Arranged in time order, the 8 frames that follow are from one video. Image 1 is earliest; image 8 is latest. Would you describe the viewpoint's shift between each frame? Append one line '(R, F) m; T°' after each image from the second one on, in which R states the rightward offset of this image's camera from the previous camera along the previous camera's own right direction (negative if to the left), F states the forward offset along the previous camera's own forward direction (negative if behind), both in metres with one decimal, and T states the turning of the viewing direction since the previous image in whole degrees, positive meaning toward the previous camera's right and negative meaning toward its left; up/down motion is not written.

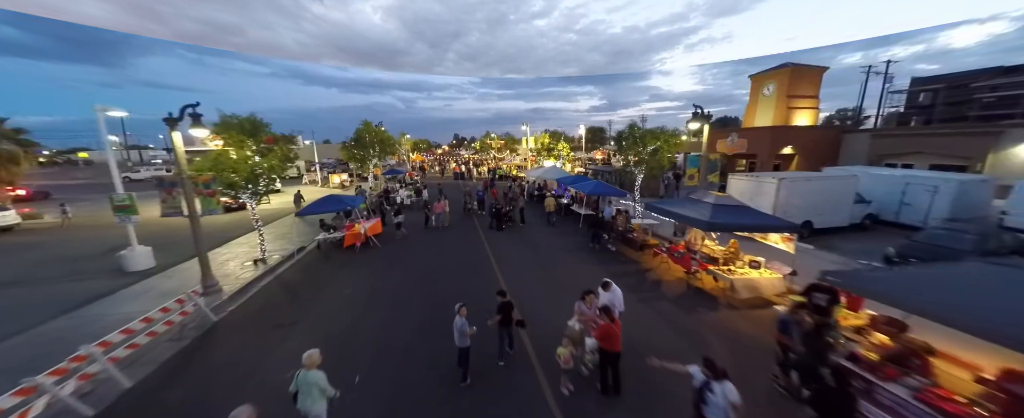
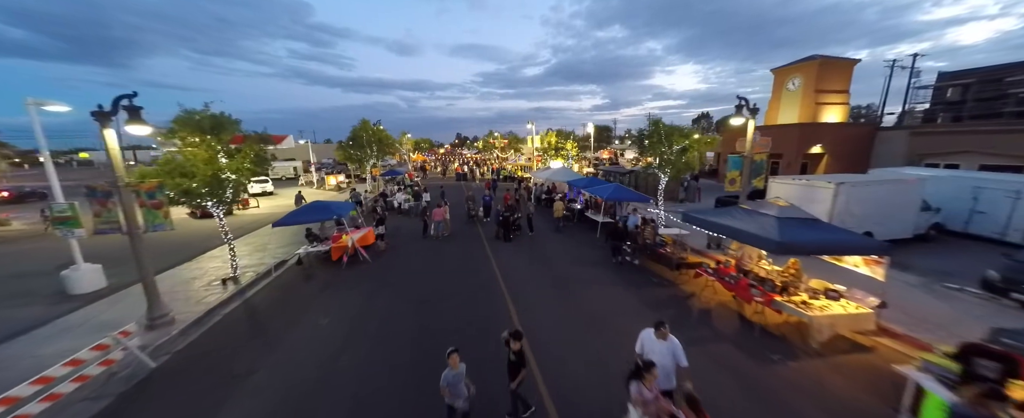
(-0.3, +1.5) m; 0°
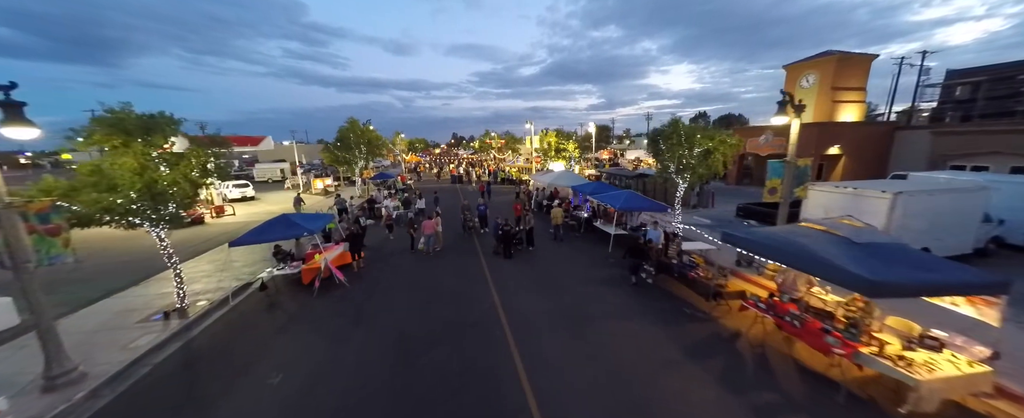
(-0.1, +1.4) m; +1°
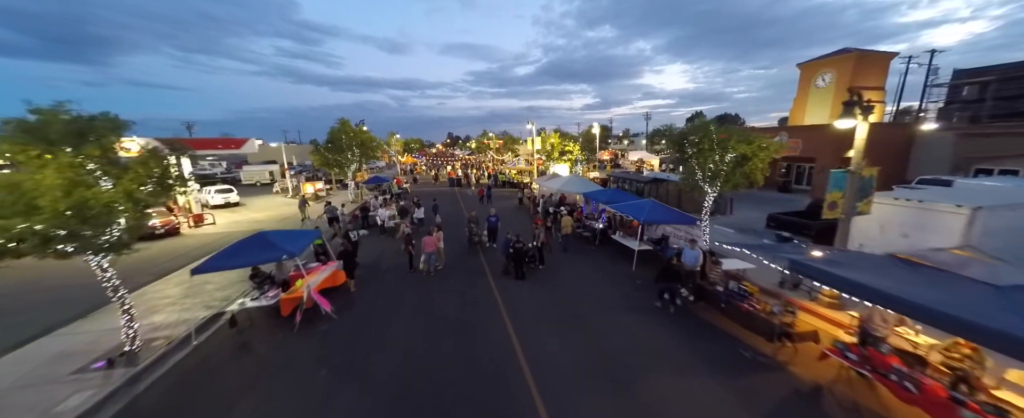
(-0.5, +1.2) m; +1°
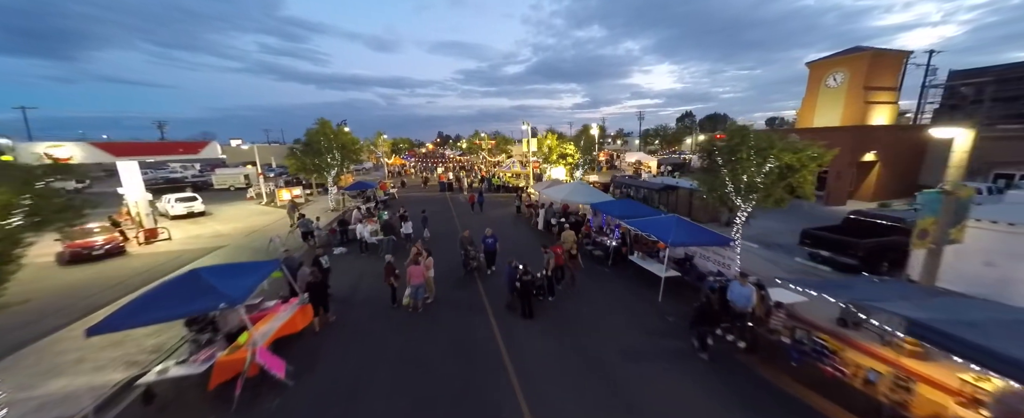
(-0.3, +1.6) m; +2°
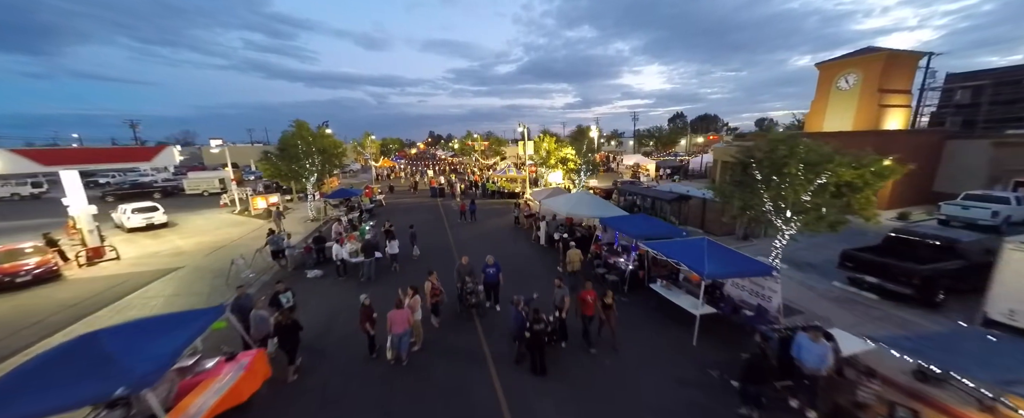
(-0.3, +1.4) m; +2°
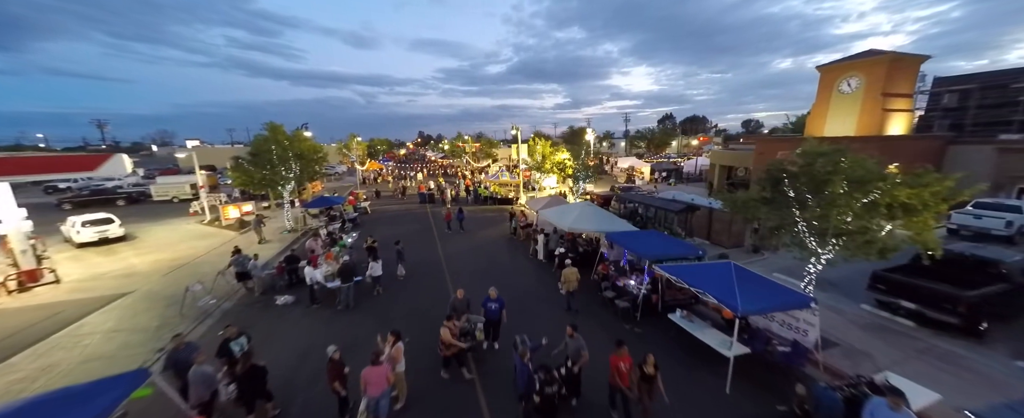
(-0.2, +1.1) m; +2°
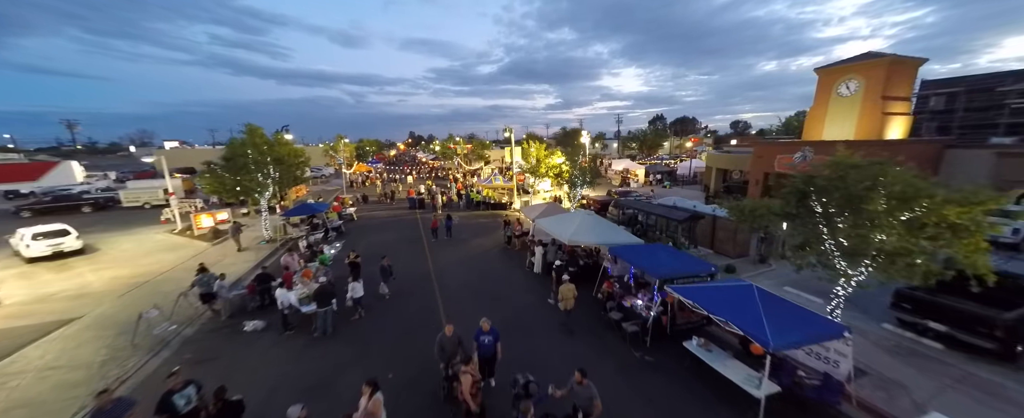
(-0.1, +0.8) m; +2°
